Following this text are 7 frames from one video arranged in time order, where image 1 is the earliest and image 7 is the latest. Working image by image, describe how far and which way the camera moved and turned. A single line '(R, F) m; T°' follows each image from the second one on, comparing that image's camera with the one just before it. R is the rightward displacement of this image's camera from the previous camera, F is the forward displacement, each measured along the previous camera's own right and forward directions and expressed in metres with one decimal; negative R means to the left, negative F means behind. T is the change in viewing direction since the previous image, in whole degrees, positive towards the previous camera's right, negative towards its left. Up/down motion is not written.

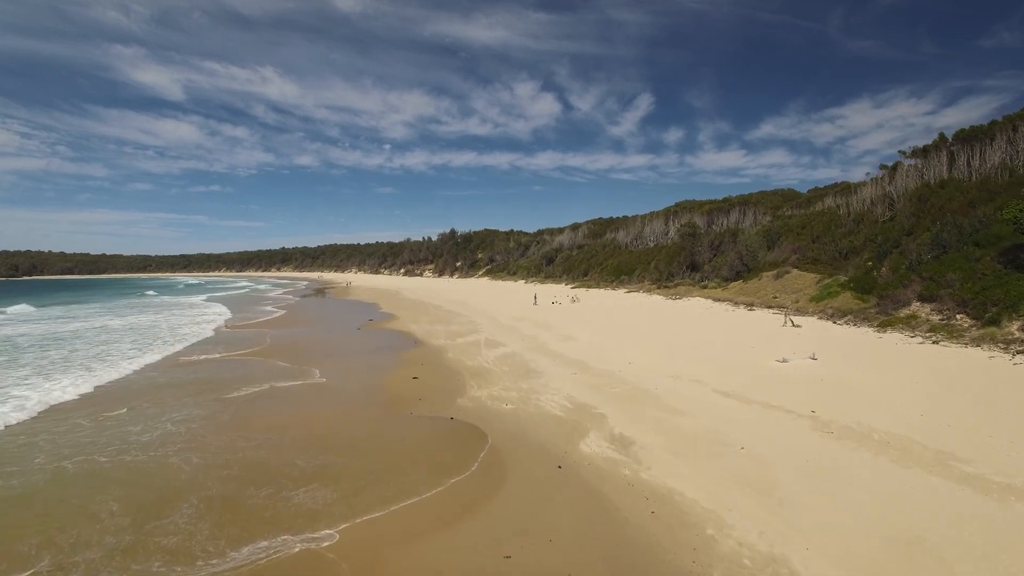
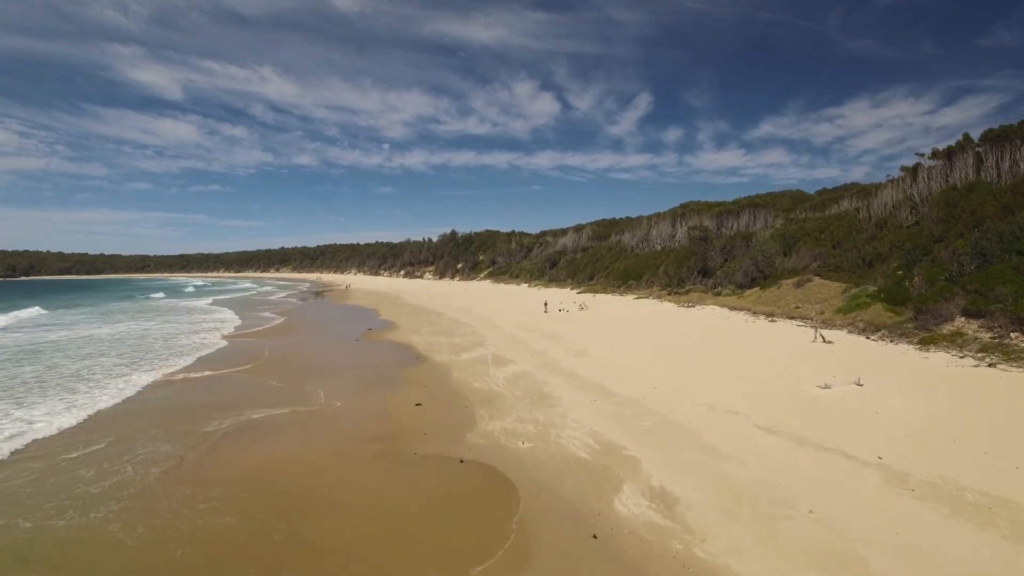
(-0.2, +0.9) m; 0°
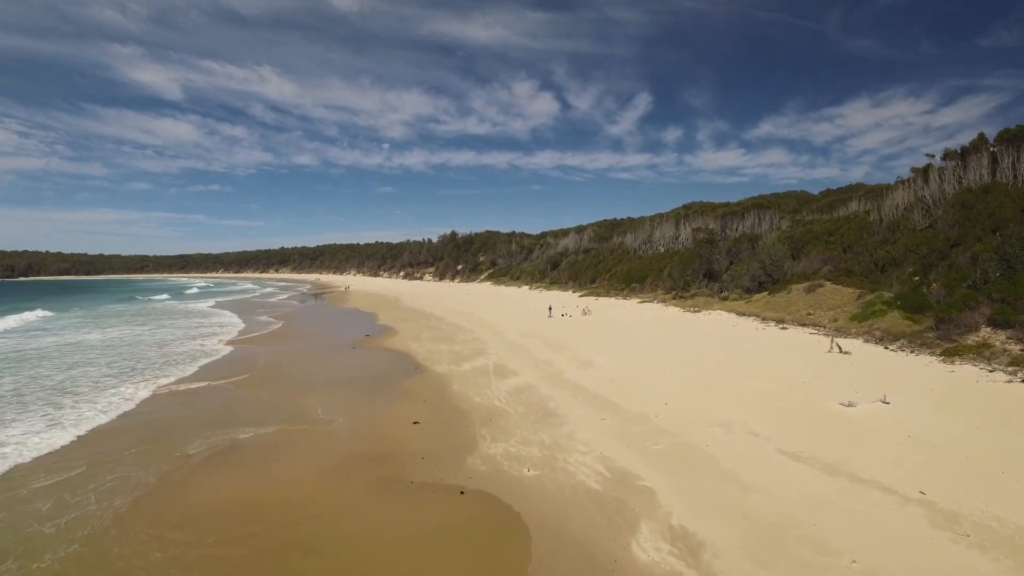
(-0.1, +0.5) m; 0°
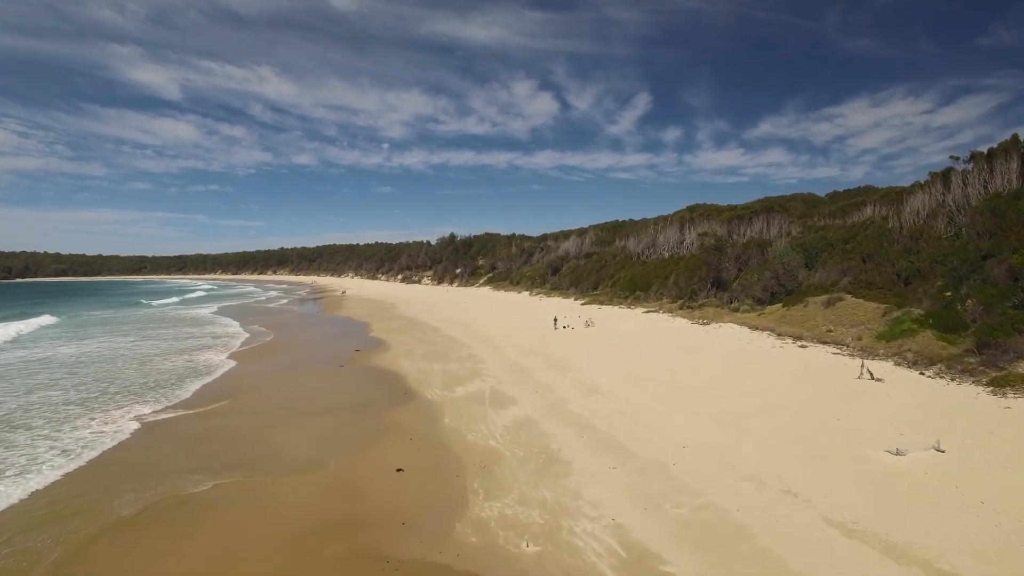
(0.0, +1.0) m; 0°
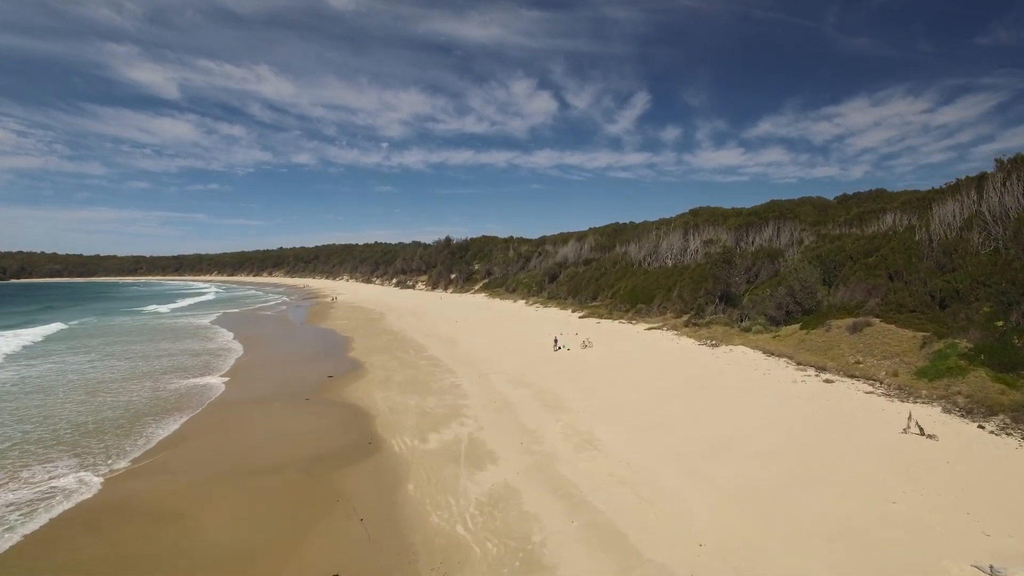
(+0.4, +1.7) m; 0°
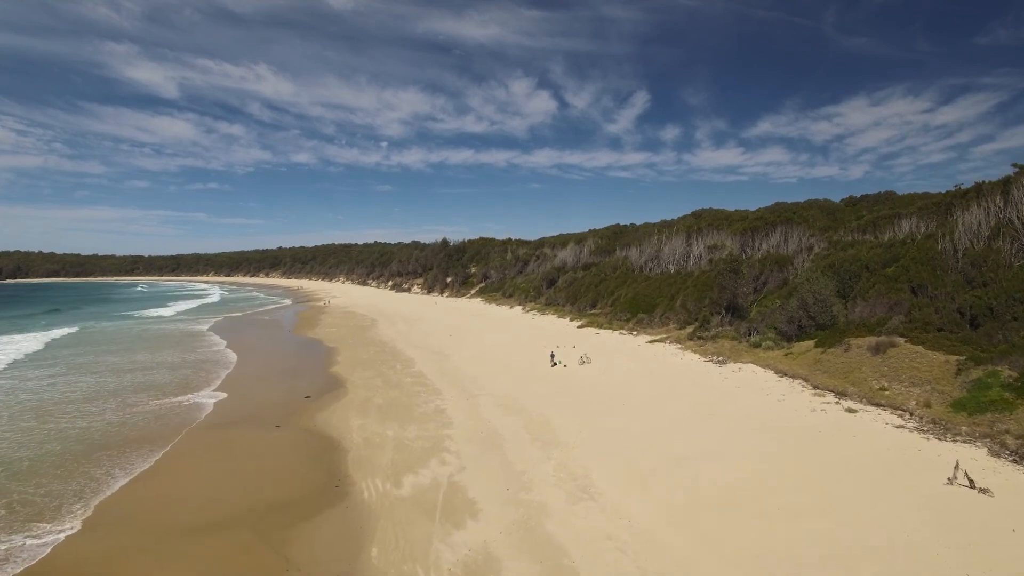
(+0.3, +1.2) m; 0°
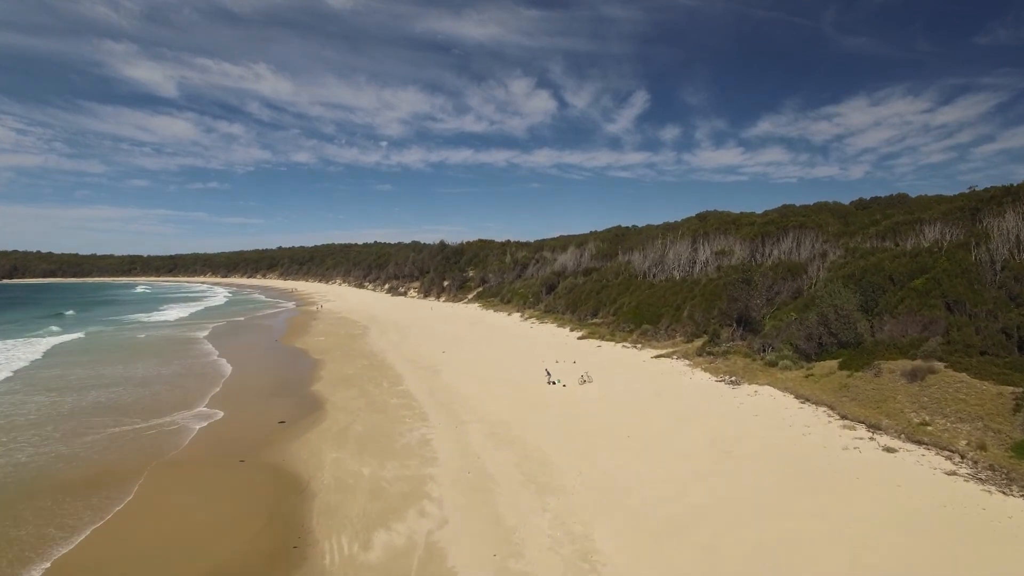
(+0.2, +1.3) m; 0°
